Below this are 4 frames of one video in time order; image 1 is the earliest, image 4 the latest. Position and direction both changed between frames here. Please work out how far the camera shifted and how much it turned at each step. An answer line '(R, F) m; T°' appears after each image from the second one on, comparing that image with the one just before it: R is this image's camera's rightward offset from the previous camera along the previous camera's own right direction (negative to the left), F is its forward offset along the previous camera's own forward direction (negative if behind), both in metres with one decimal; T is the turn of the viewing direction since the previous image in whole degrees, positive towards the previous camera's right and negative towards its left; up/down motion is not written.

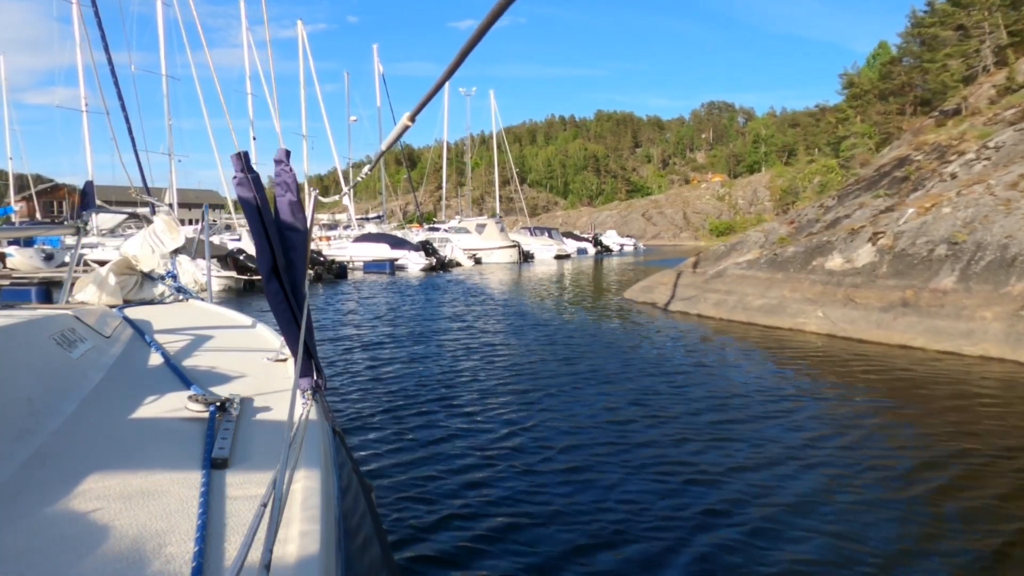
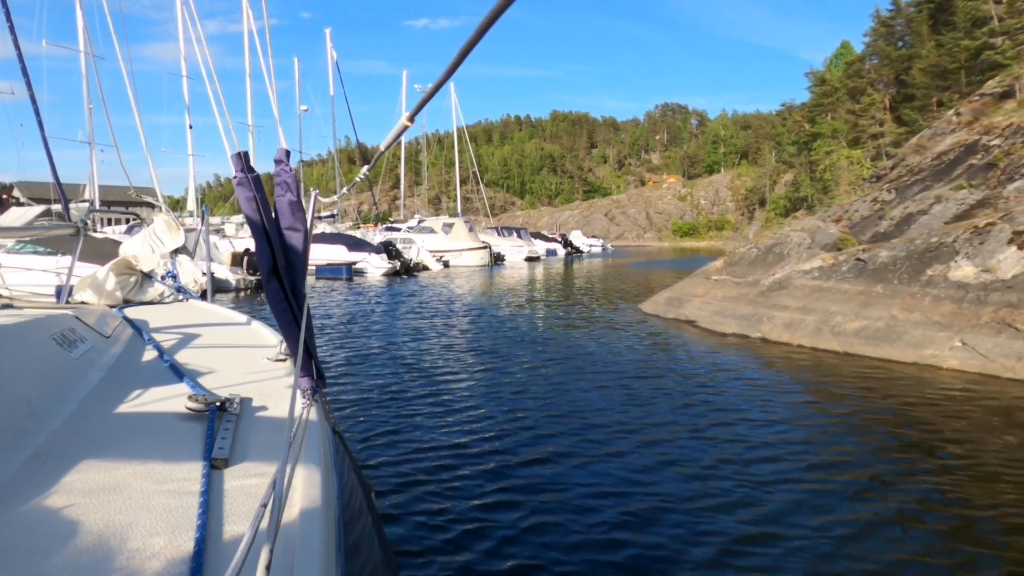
(-0.2, +1.1) m; +3°
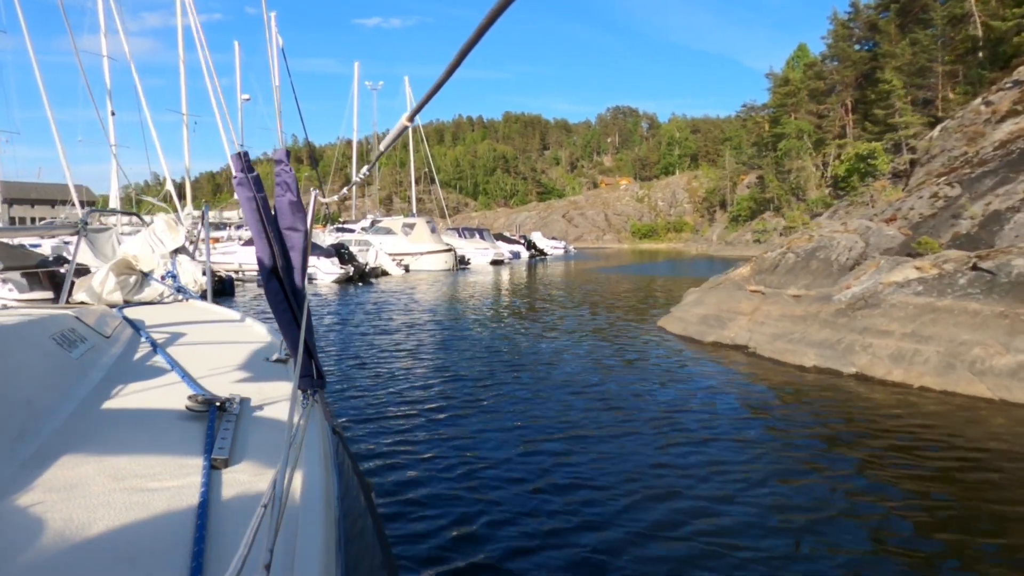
(-0.2, +0.9) m; +4°
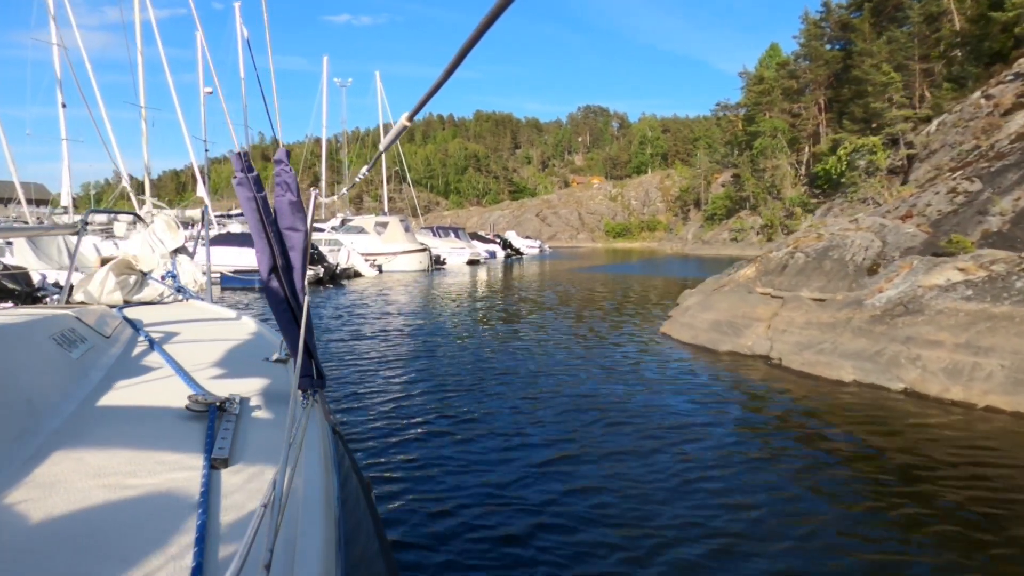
(-0.1, +0.3) m; +2°
